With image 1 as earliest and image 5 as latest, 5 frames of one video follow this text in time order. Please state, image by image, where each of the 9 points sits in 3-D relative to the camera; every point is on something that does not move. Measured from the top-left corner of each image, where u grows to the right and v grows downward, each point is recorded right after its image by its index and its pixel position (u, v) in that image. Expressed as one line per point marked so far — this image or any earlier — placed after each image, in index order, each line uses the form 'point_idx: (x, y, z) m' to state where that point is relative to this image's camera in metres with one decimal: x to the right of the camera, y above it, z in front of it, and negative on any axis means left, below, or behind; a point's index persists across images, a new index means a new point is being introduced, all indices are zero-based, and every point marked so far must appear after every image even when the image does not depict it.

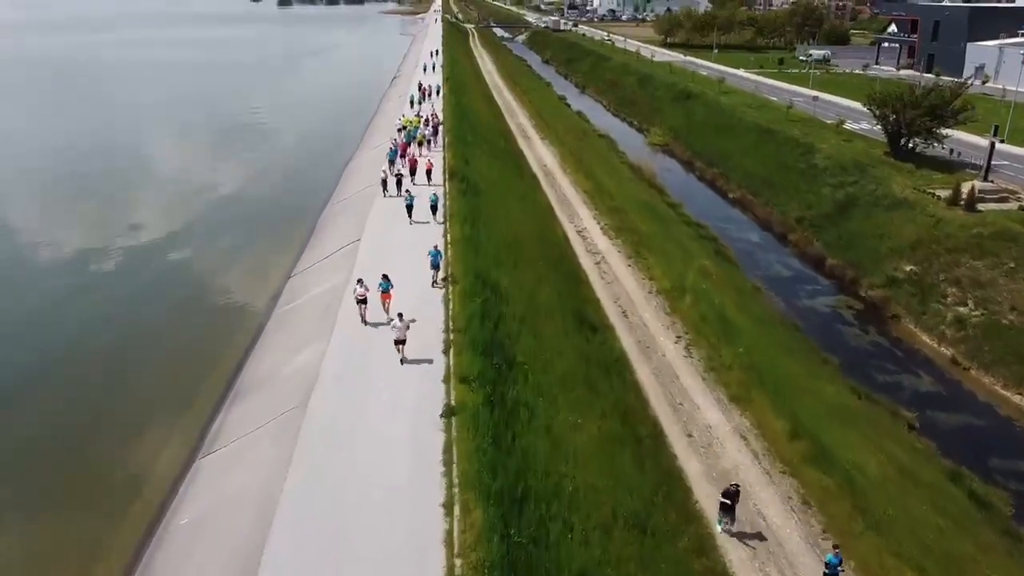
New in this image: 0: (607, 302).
0: (+1.8, -0.3, +15.9) m
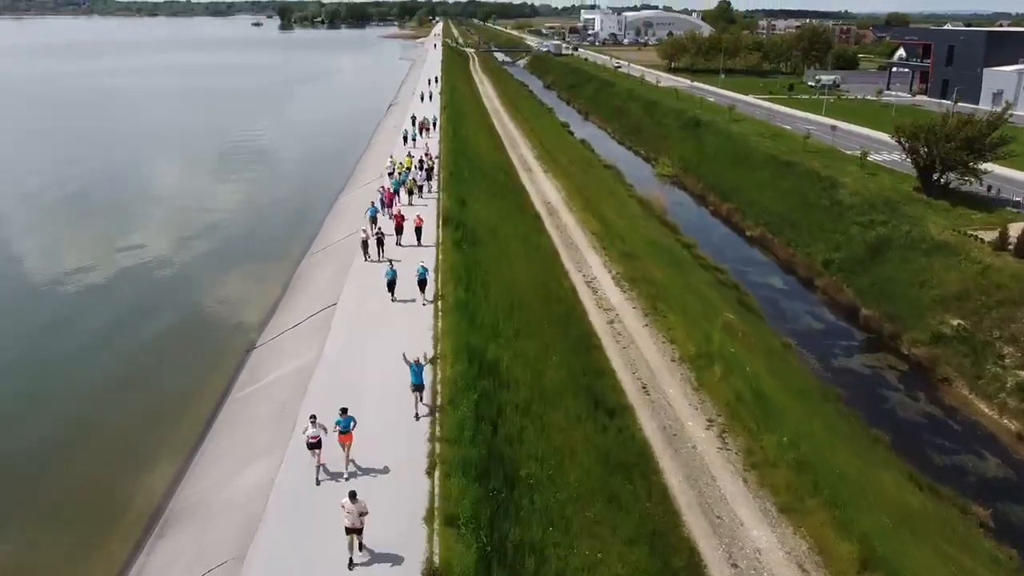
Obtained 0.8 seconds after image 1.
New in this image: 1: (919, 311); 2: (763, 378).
0: (+1.9, -1.4, +13.8) m
1: (+9.6, -0.5, +19.4) m
2: (+4.5, -1.6, +14.5) m
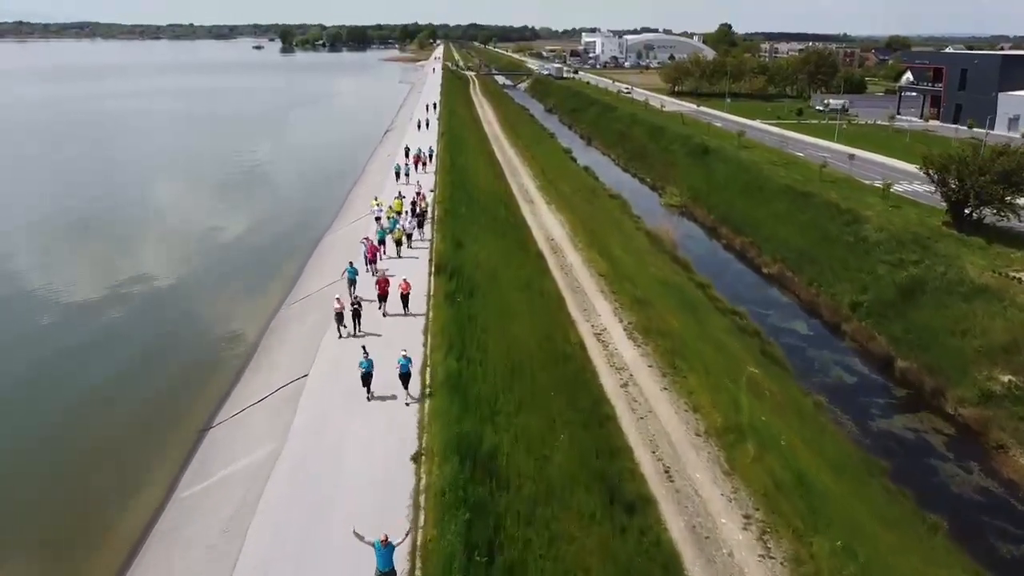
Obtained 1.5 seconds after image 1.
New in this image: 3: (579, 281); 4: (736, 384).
0: (+1.9, -2.4, +11.9) m
1: (+9.6, -1.6, +17.6) m
2: (+4.5, -2.6, +12.6) m
3: (+1.6, +0.2, +20.0) m
4: (+4.1, -1.8, +15.2) m
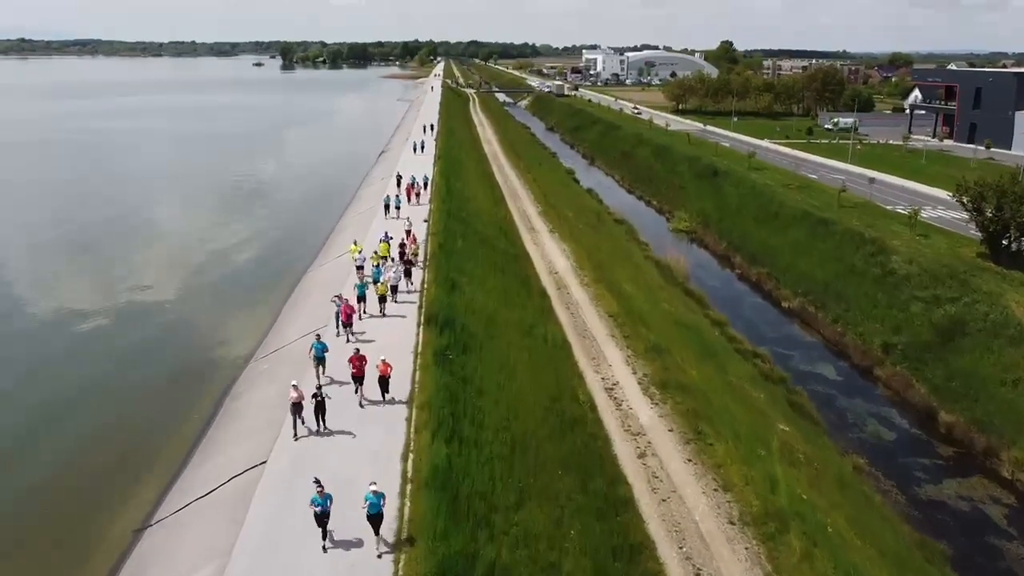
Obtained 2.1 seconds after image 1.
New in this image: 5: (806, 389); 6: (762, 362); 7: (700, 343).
0: (+1.9, -3.2, +10.0) m
1: (+9.6, -2.5, +15.7) m
2: (+4.5, -3.4, +10.7) m
3: (+1.6, -0.7, +18.2) m
4: (+4.1, -2.6, +13.3) m
5: (+6.6, -2.3, +18.5) m
6: (+6.0, -1.8, +19.1) m
7: (+4.3, -1.3, +18.3) m
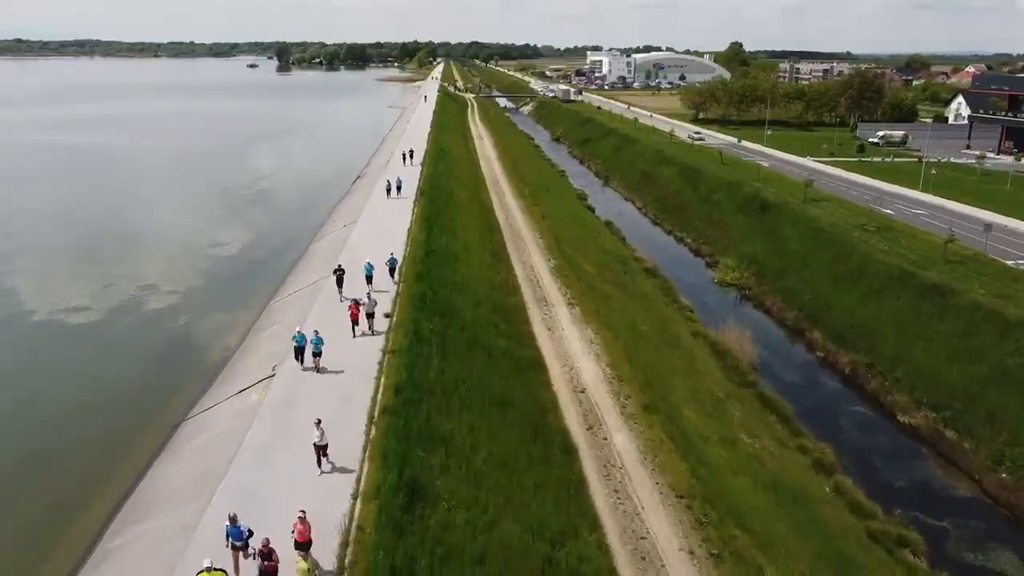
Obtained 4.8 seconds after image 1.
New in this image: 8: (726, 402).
0: (+1.9, -5.4, +2.7) m
1: (+9.7, -4.8, +8.4) m
2: (+4.5, -5.6, +3.4) m
3: (+1.7, -3.0, +10.9) m
4: (+4.2, -4.9, +6.1) m
5: (+6.7, -4.5, +11.3) m
6: (+6.0, -4.0, +11.9) m
7: (+4.4, -3.6, +11.1) m
8: (+4.4, -2.5, +15.5) m
